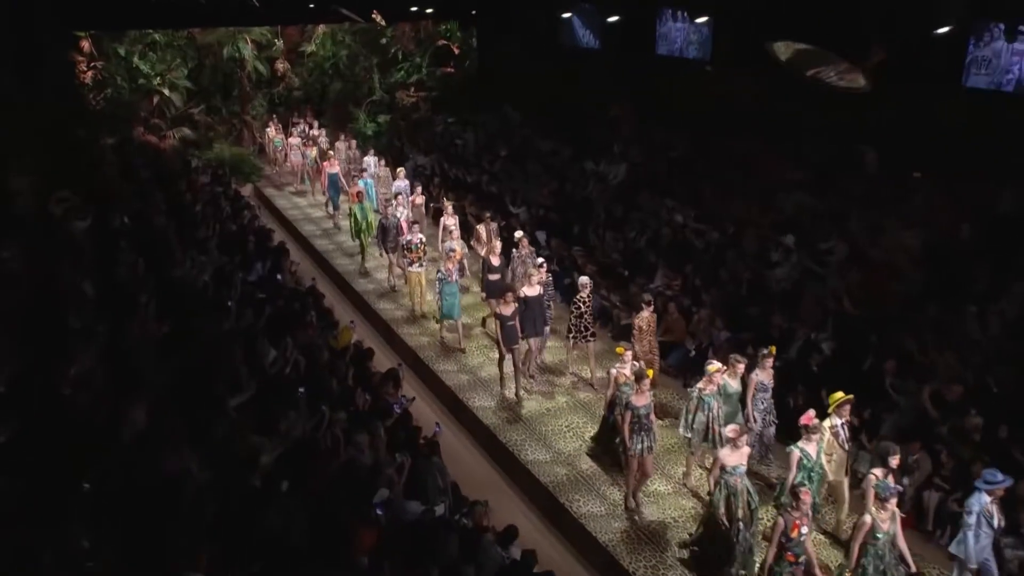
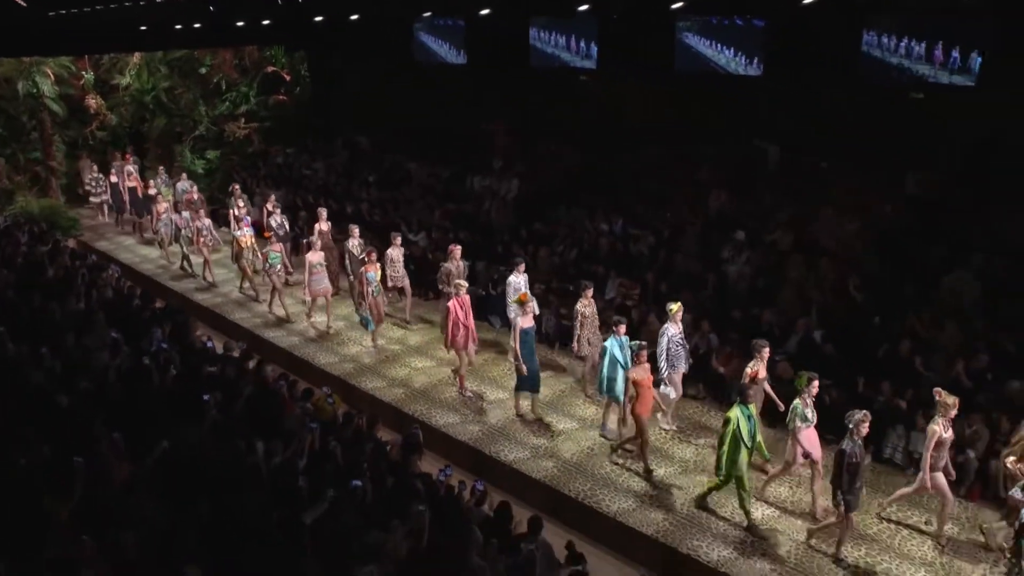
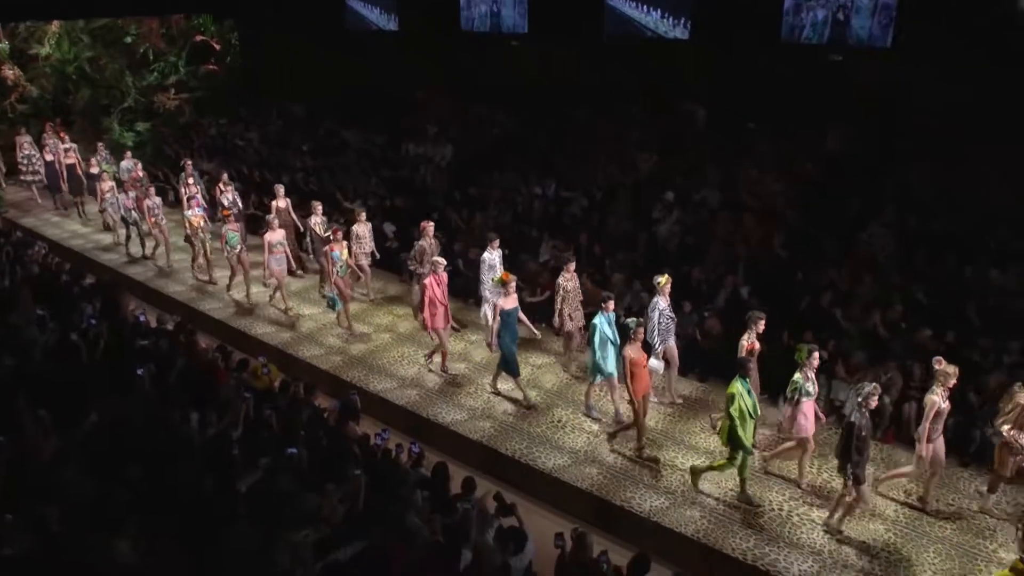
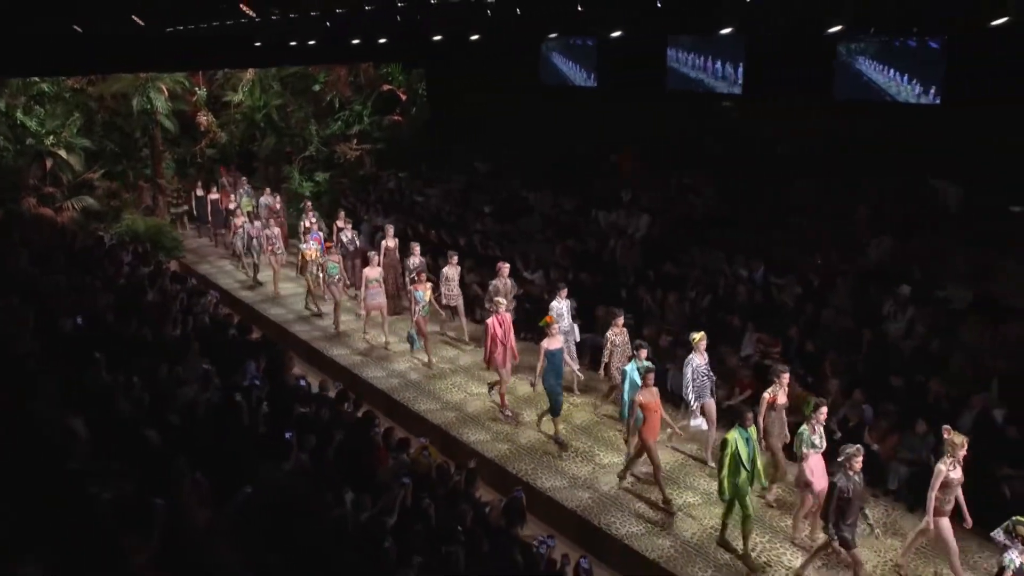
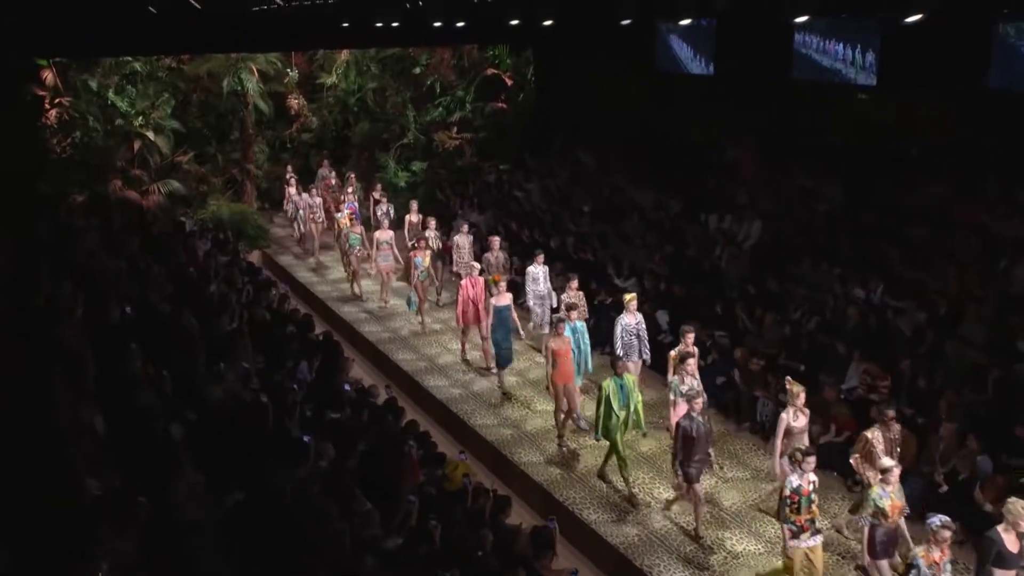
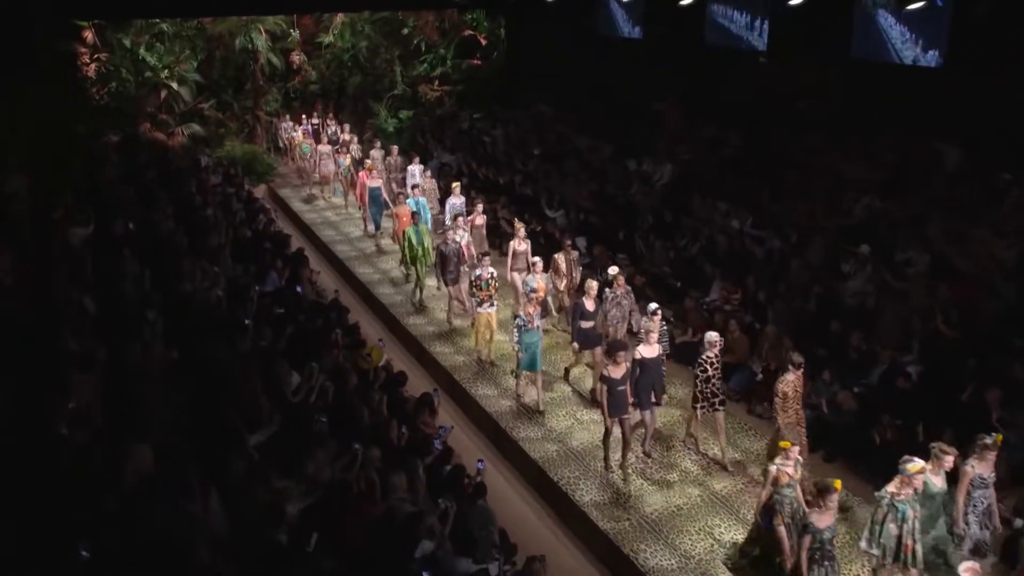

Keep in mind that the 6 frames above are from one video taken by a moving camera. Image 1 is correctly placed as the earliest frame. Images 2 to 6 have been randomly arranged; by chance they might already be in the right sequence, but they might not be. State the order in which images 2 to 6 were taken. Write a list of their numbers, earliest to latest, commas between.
6, 5, 4, 2, 3
